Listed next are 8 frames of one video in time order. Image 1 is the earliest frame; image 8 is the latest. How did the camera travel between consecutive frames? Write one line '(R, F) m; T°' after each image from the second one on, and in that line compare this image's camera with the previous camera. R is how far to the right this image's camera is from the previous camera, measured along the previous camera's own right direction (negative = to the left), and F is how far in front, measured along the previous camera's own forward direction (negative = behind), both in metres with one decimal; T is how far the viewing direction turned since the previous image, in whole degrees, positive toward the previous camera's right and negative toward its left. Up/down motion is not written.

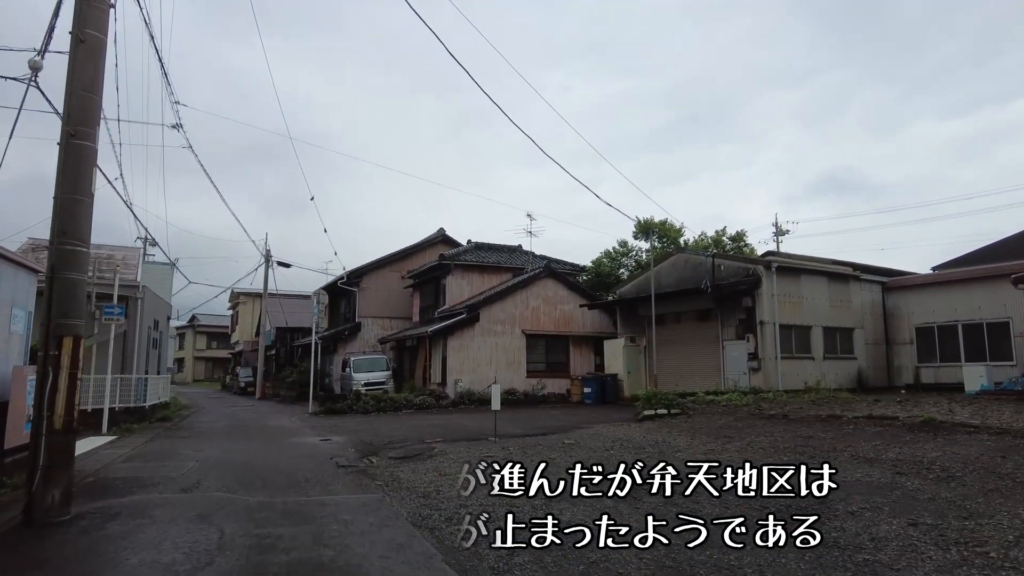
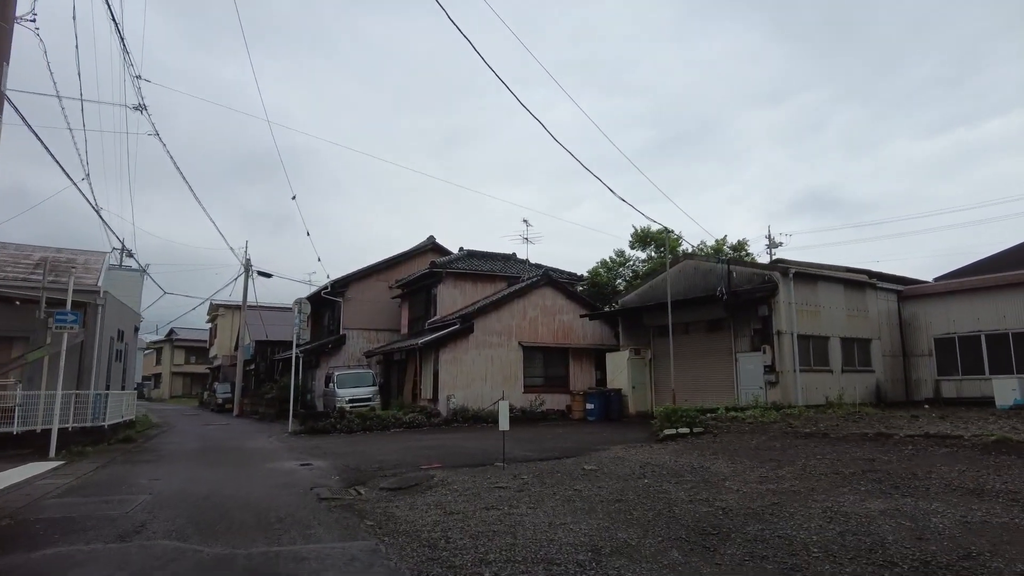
(-0.3, +1.3) m; +1°
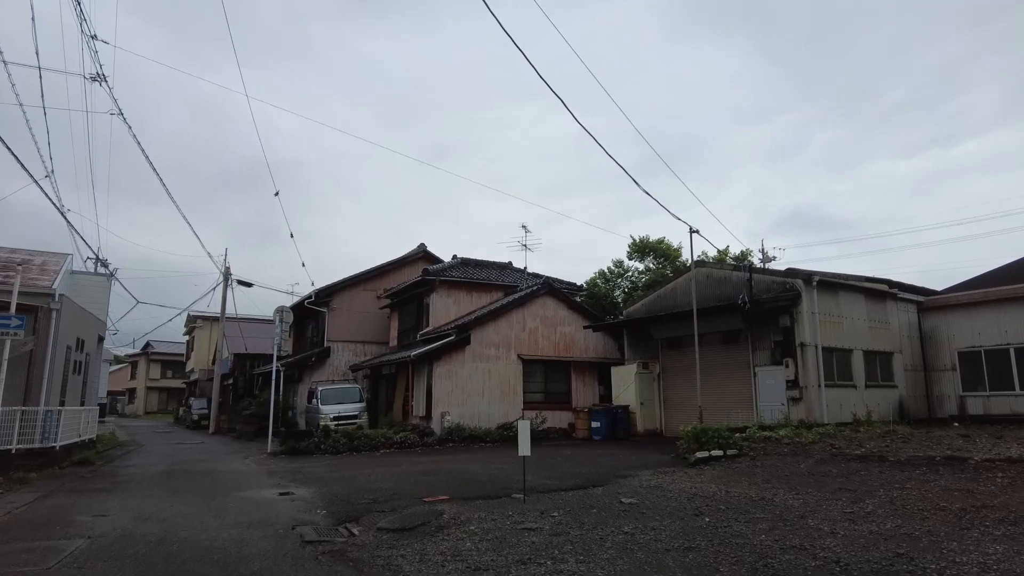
(-0.4, +1.3) m; +1°
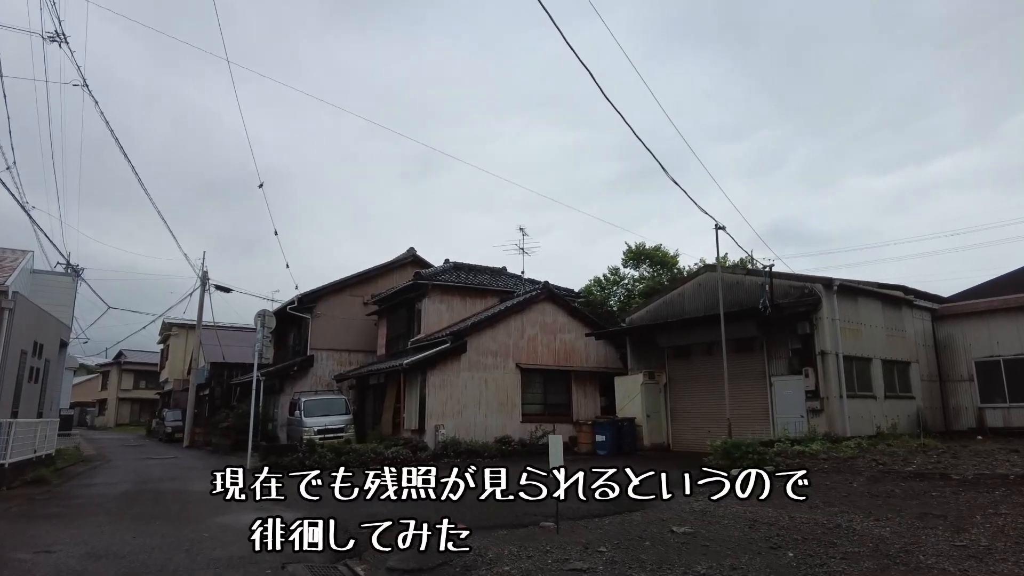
(-0.4, +1.0) m; +2°
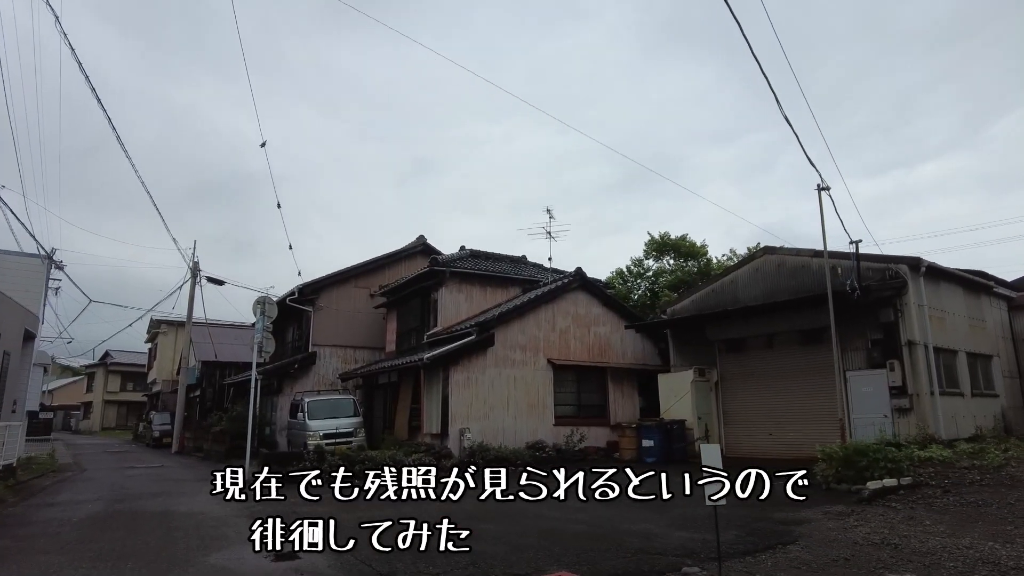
(-0.9, +1.9) m; +1°
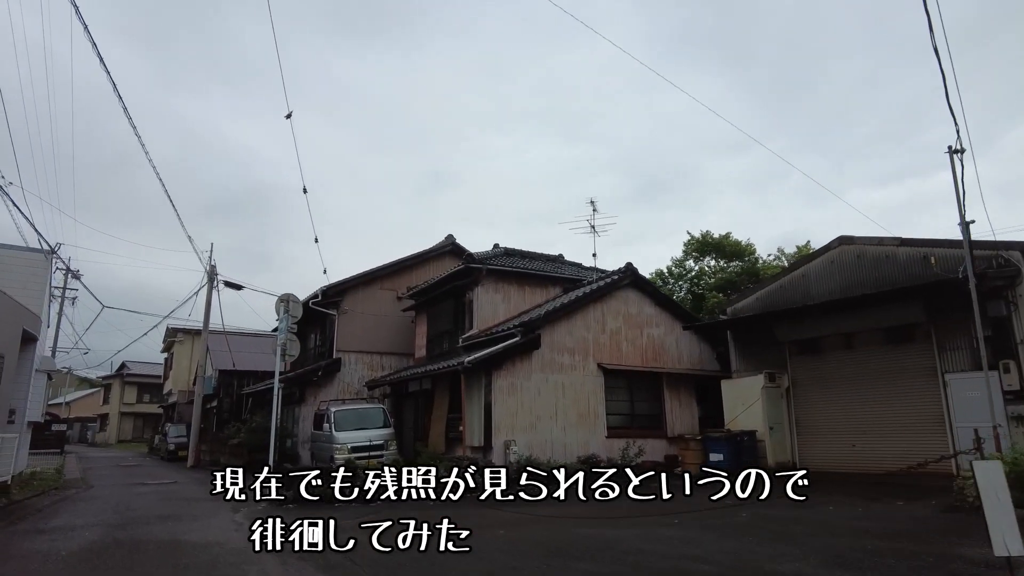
(-0.7, +1.4) m; -1°
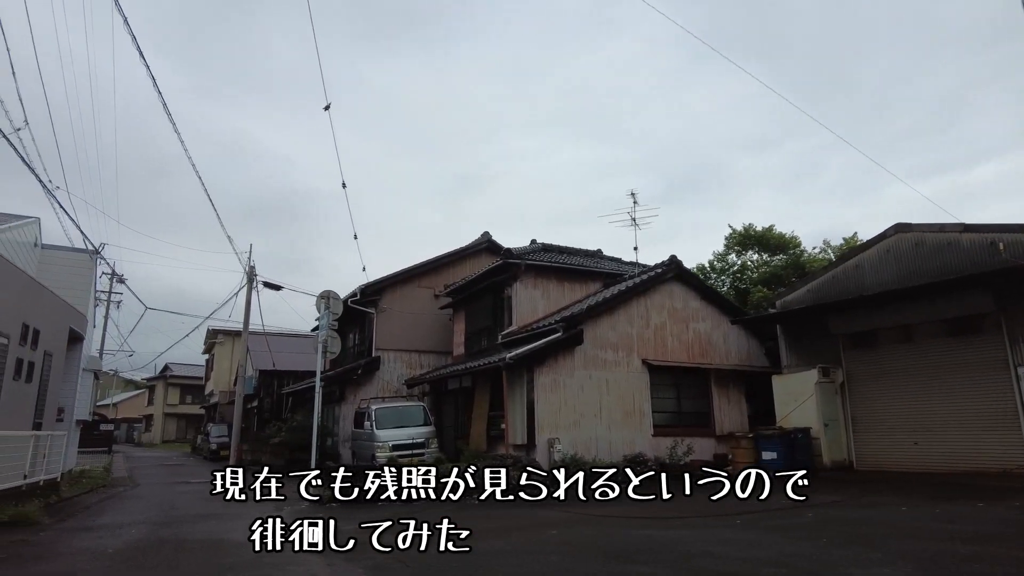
(-0.2, +0.3) m; -3°
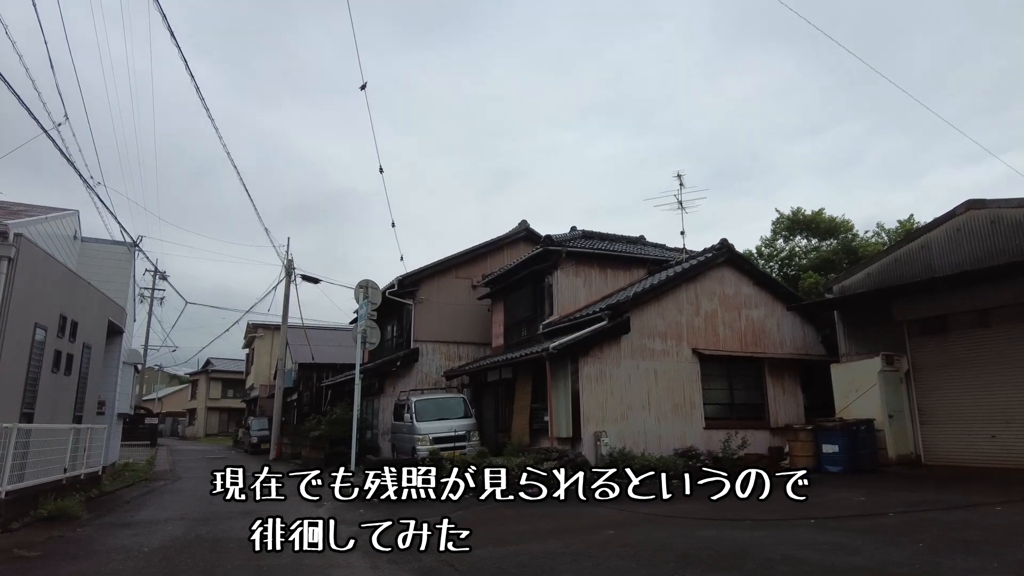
(-0.2, +0.5) m; -3°
